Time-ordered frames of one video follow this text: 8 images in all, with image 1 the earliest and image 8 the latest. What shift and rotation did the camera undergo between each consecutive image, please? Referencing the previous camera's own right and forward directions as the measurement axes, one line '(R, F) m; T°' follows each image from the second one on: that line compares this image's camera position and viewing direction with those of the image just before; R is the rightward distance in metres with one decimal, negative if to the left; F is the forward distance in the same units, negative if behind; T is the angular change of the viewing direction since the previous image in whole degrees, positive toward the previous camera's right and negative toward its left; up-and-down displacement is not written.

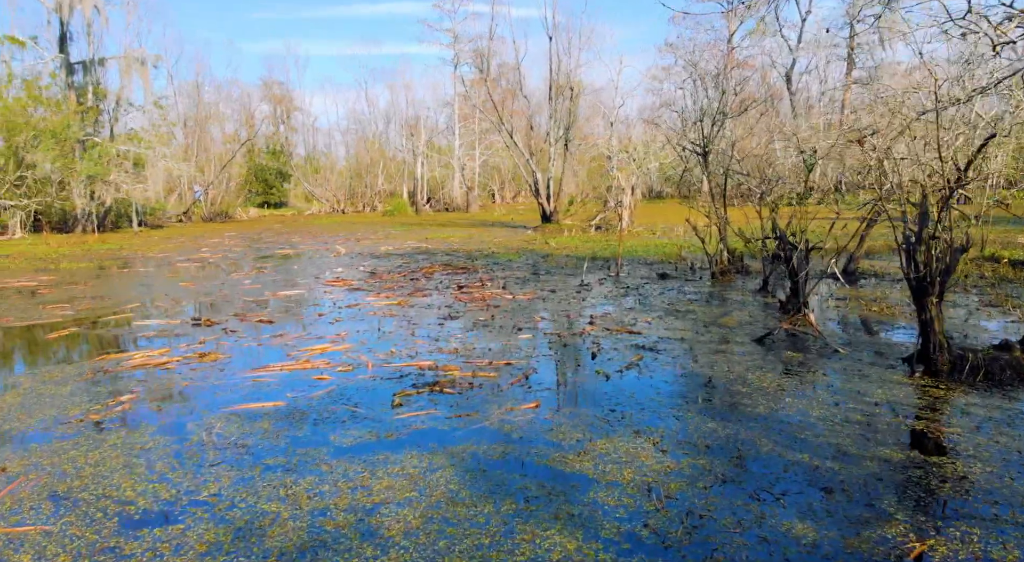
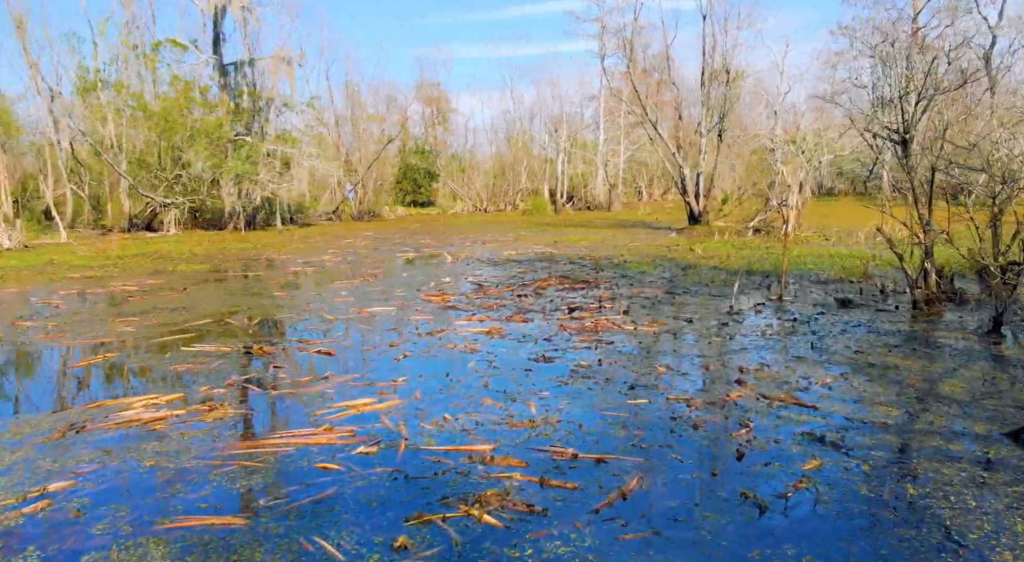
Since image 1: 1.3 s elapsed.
(+0.2, +1.8) m; -11°
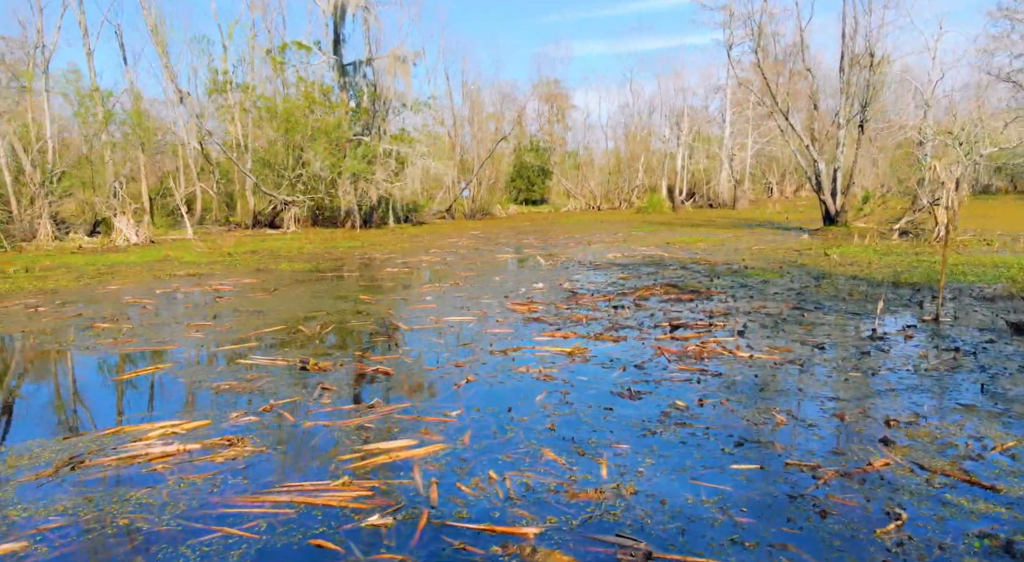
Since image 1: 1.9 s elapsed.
(+0.2, +0.9) m; -9°
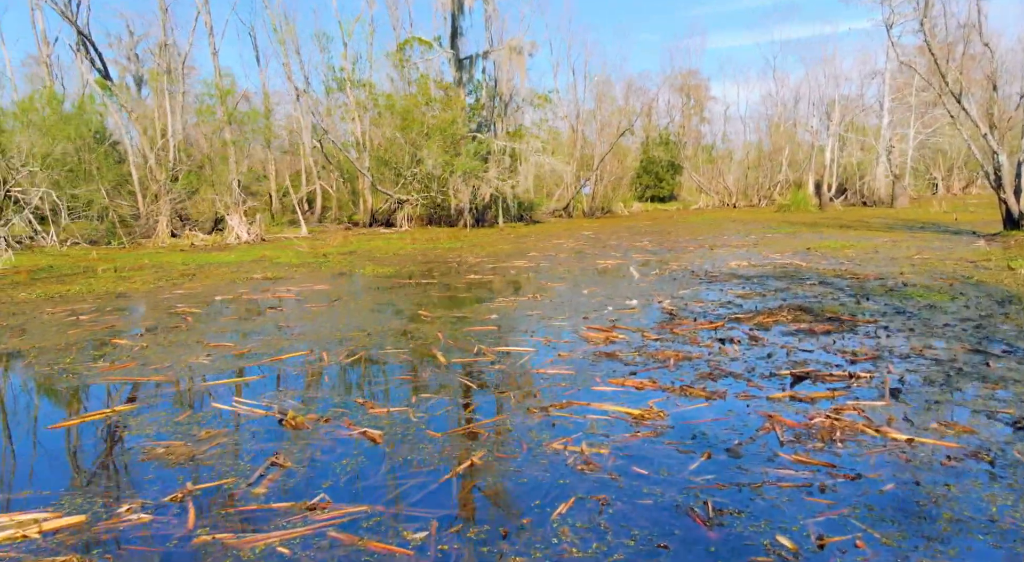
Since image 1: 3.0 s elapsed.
(+0.5, +1.5) m; -10°
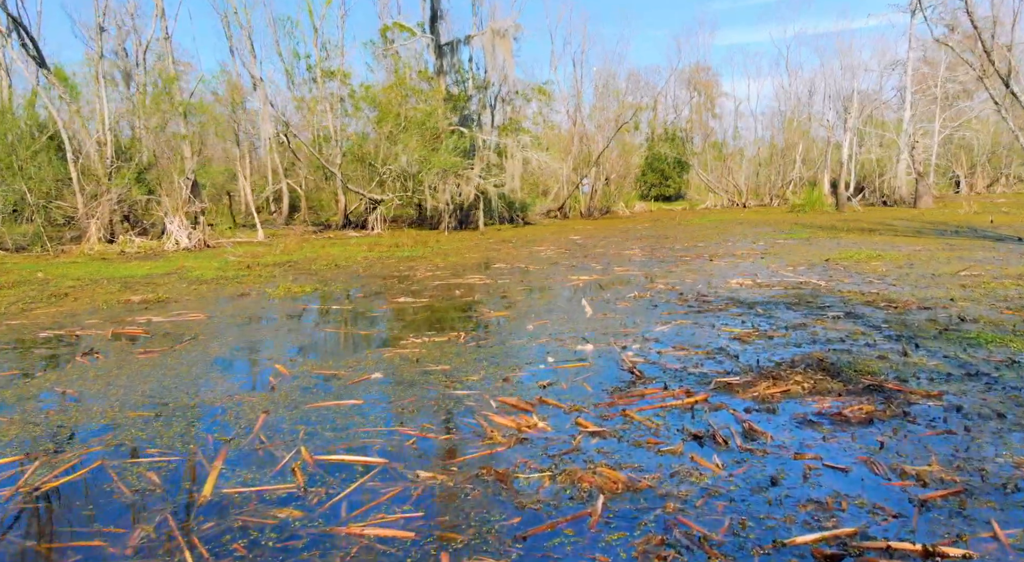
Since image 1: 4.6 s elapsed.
(+0.8, +2.3) m; -1°
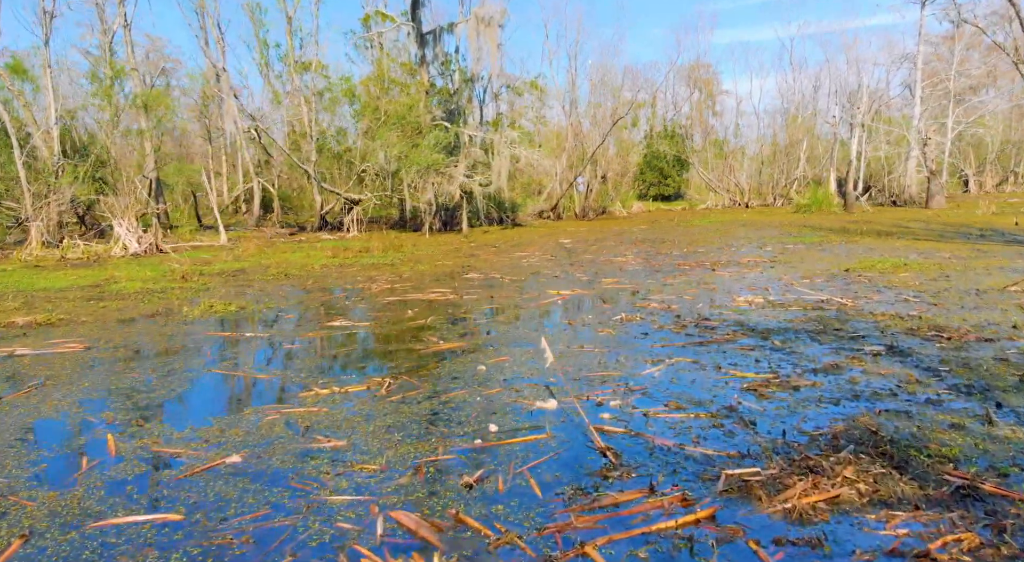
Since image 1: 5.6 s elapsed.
(+0.4, +1.6) m; 0°
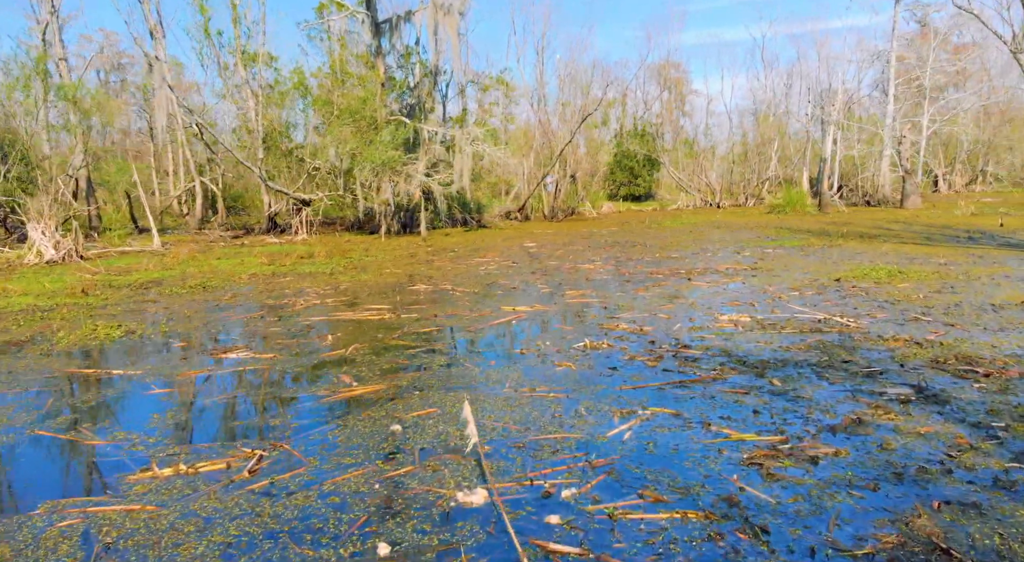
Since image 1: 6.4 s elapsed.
(+0.3, +1.3) m; +2°
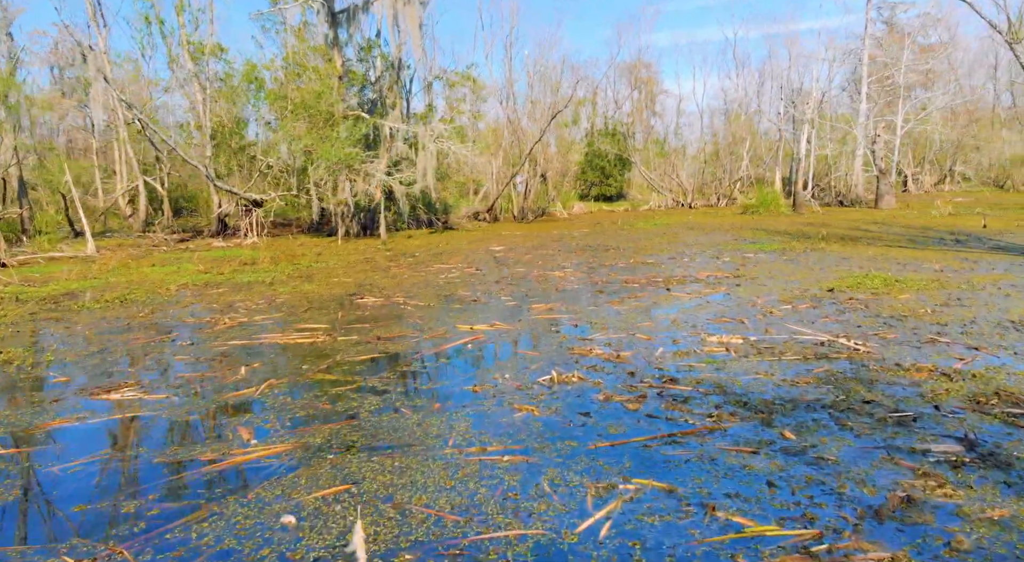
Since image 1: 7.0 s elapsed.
(+0.1, +1.0) m; +2°
